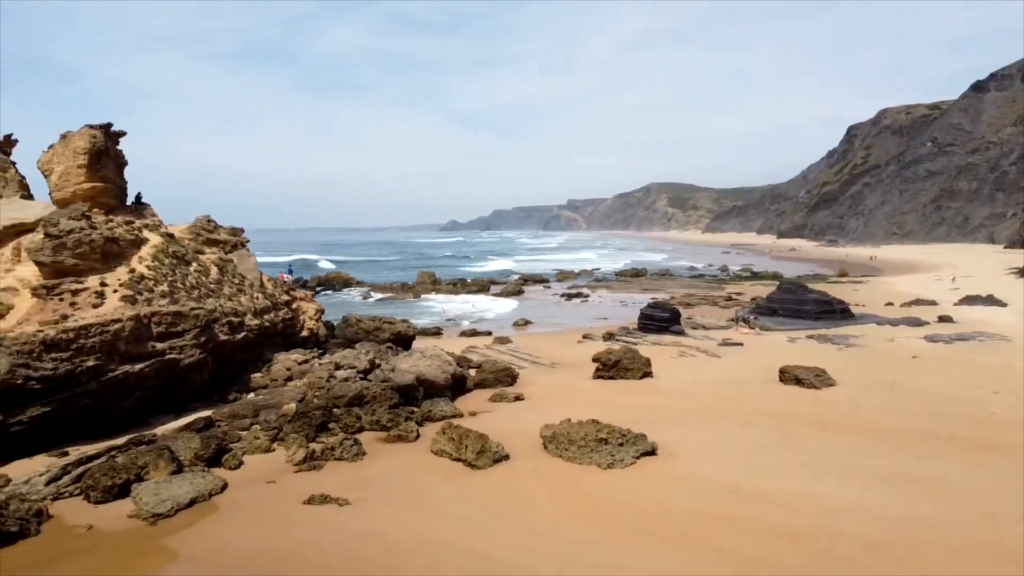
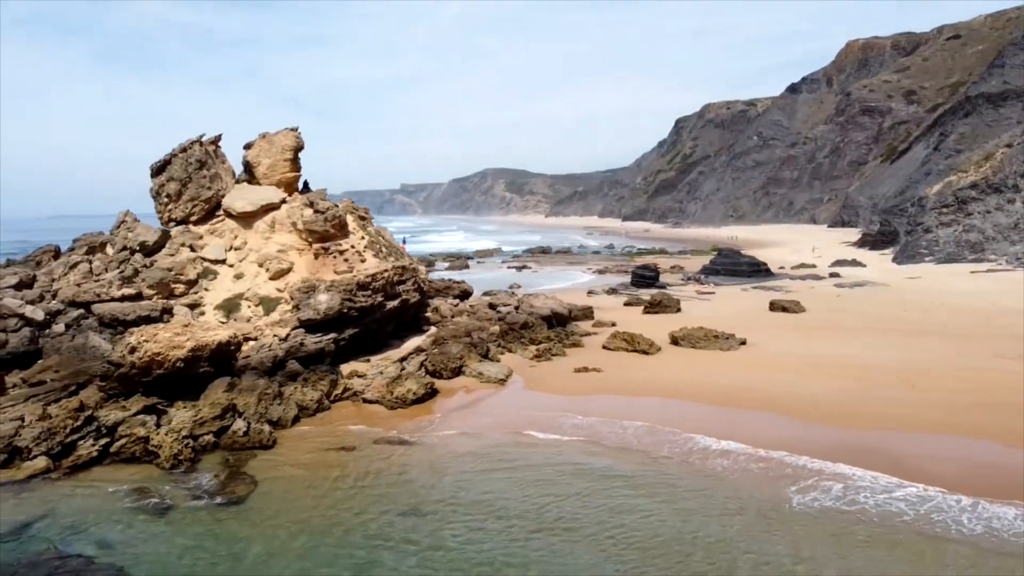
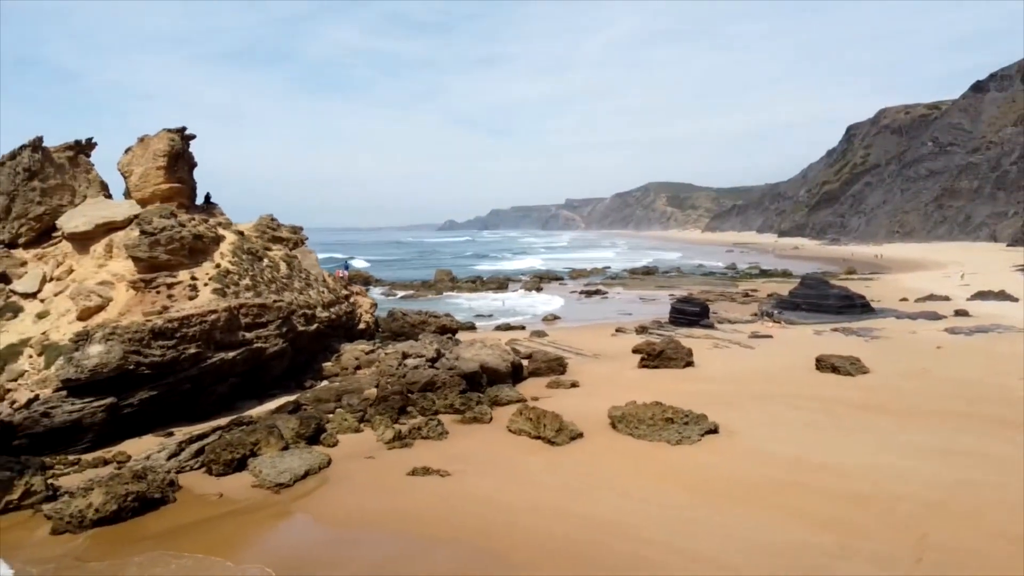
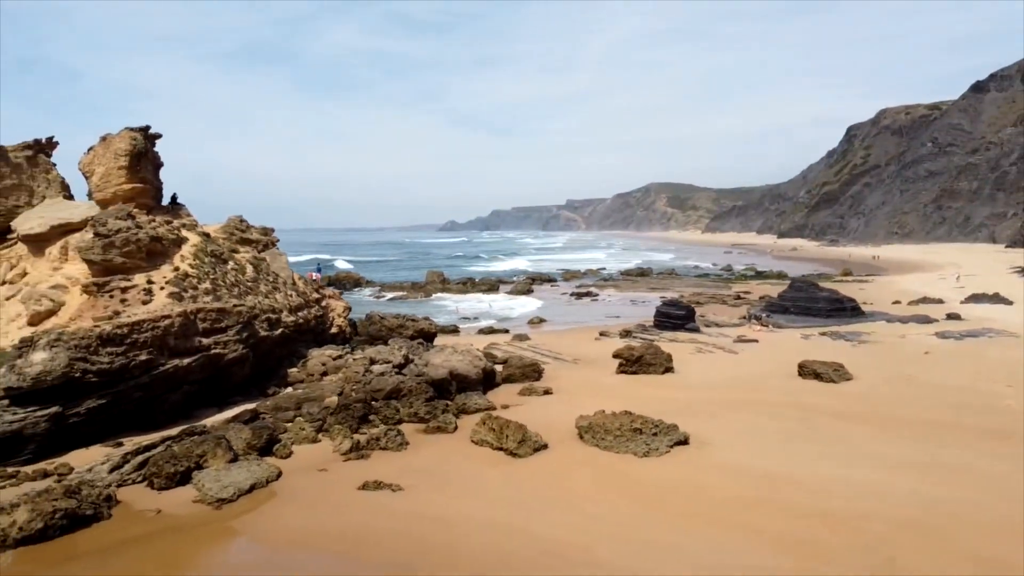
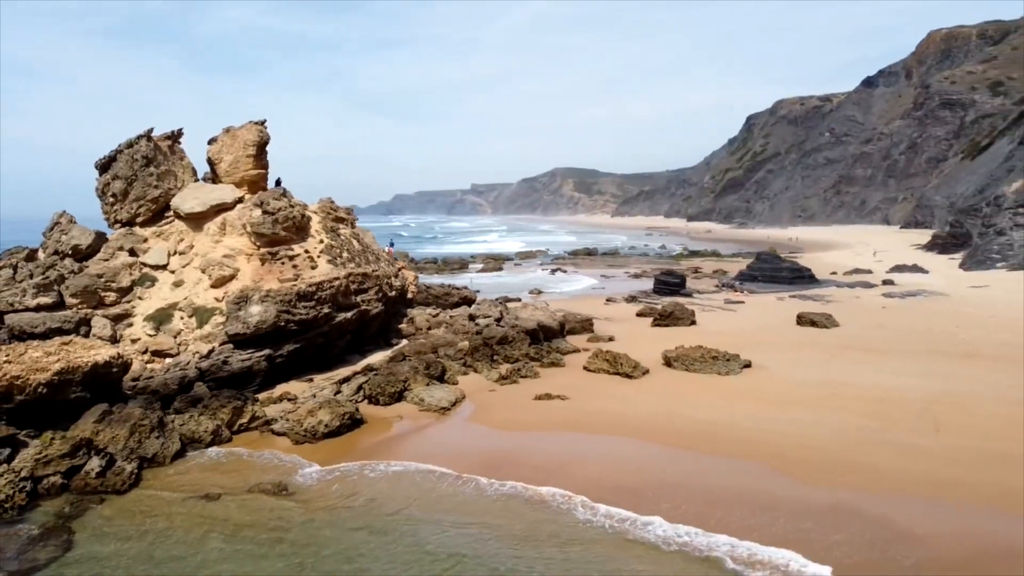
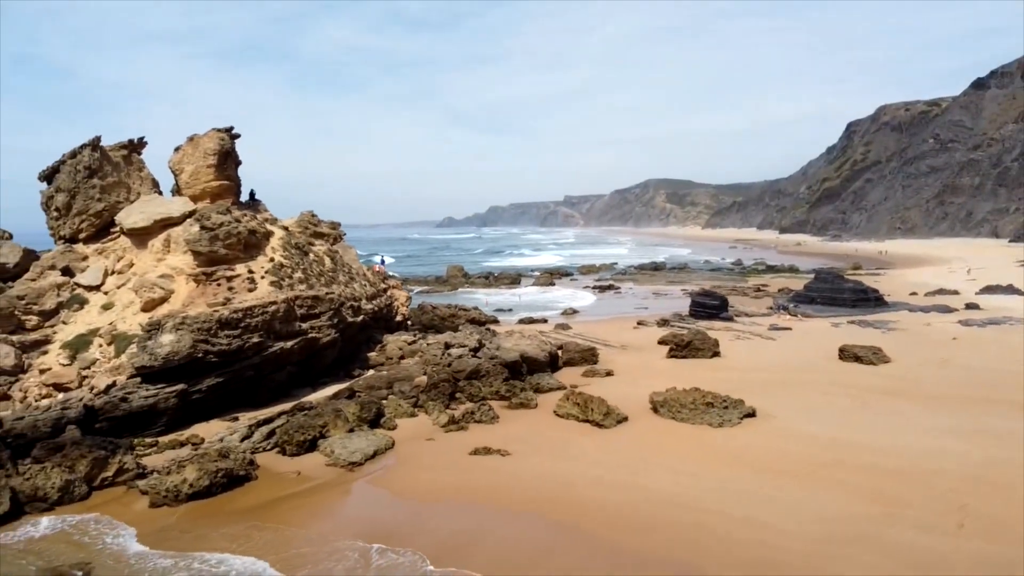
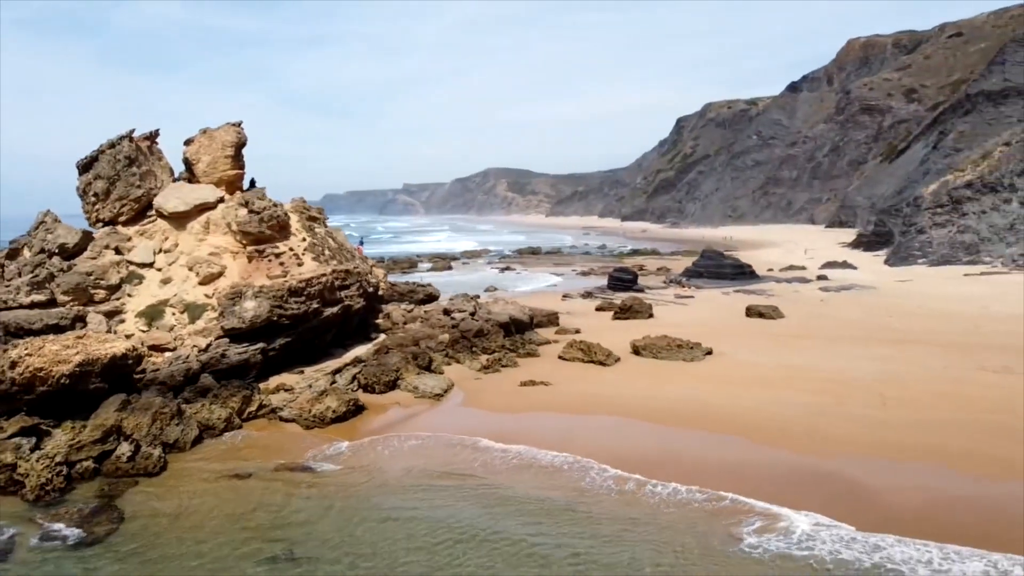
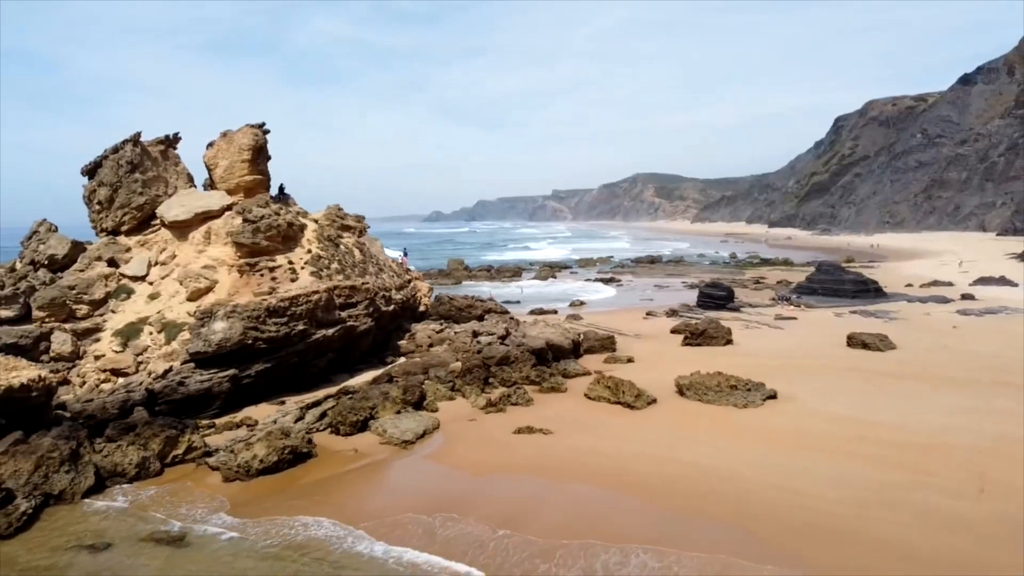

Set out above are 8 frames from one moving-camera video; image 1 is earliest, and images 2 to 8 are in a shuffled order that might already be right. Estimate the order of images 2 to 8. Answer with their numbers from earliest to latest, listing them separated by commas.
4, 3, 6, 8, 5, 7, 2
